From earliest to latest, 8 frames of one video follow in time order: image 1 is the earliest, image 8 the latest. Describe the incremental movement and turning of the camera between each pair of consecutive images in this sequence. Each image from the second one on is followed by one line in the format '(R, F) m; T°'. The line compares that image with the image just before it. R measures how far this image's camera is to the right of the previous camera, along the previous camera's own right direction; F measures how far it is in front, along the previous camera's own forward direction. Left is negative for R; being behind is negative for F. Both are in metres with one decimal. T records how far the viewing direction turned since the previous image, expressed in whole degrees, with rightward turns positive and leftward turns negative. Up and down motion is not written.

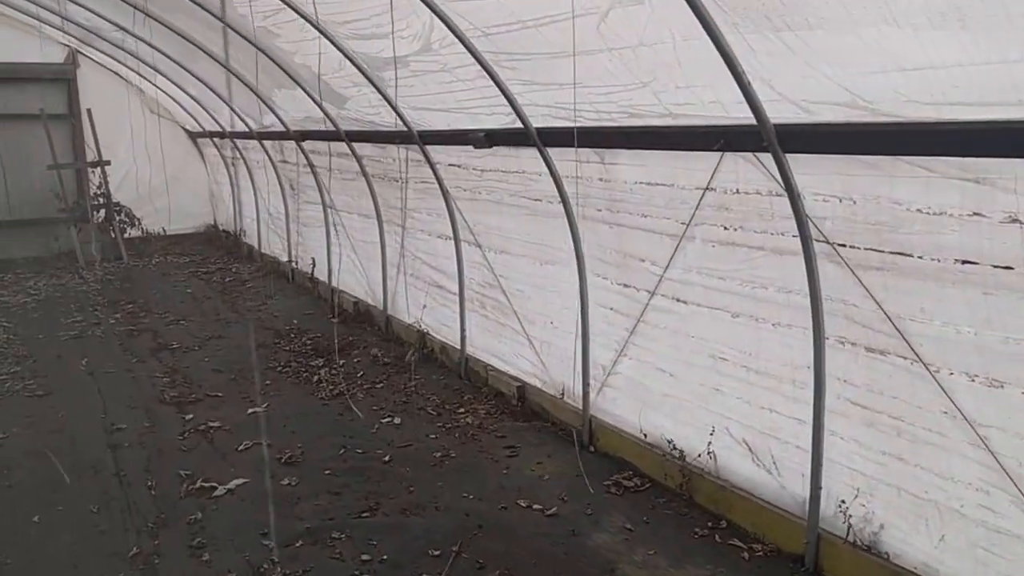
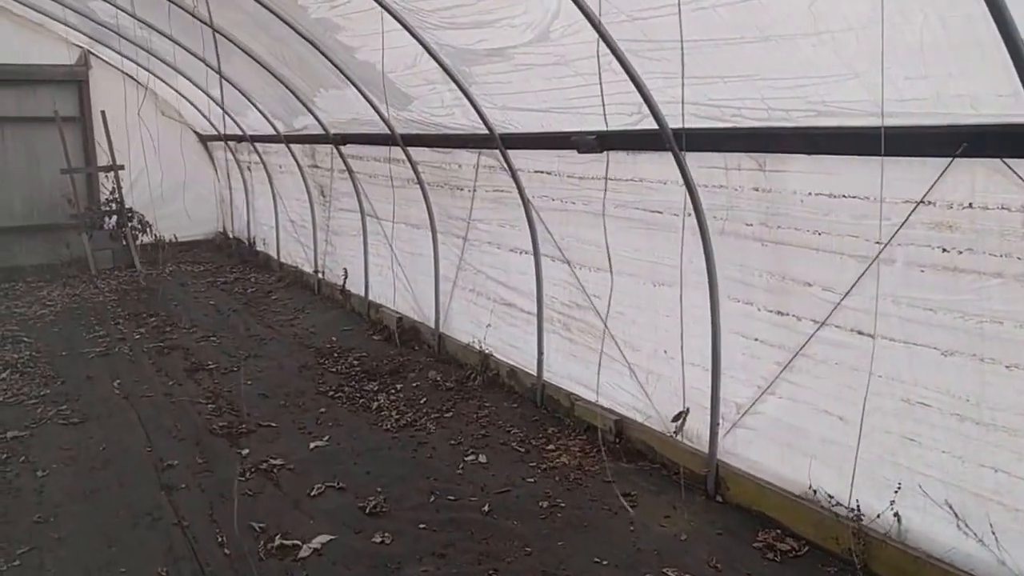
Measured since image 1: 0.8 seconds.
(-0.5, +0.6) m; +1°
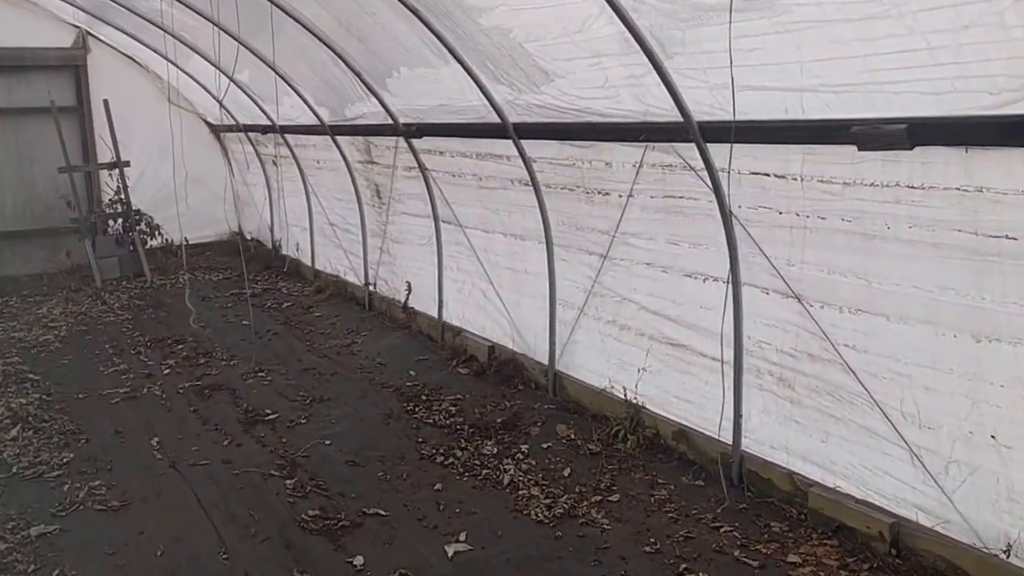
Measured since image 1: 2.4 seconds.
(-0.8, +1.2) m; +1°
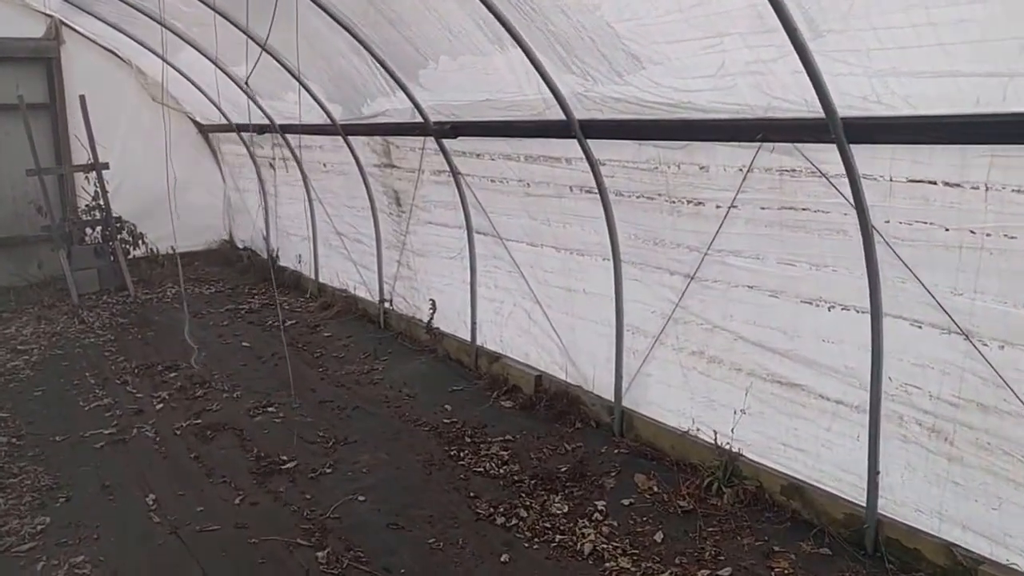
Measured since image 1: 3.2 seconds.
(-0.4, +0.7) m; +2°
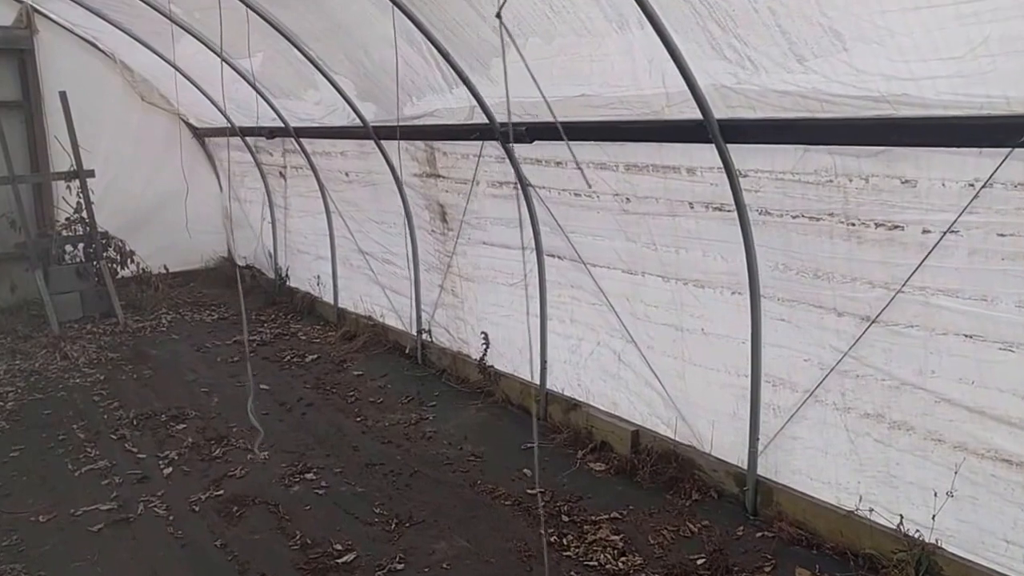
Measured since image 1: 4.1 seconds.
(-0.5, +0.8) m; +2°
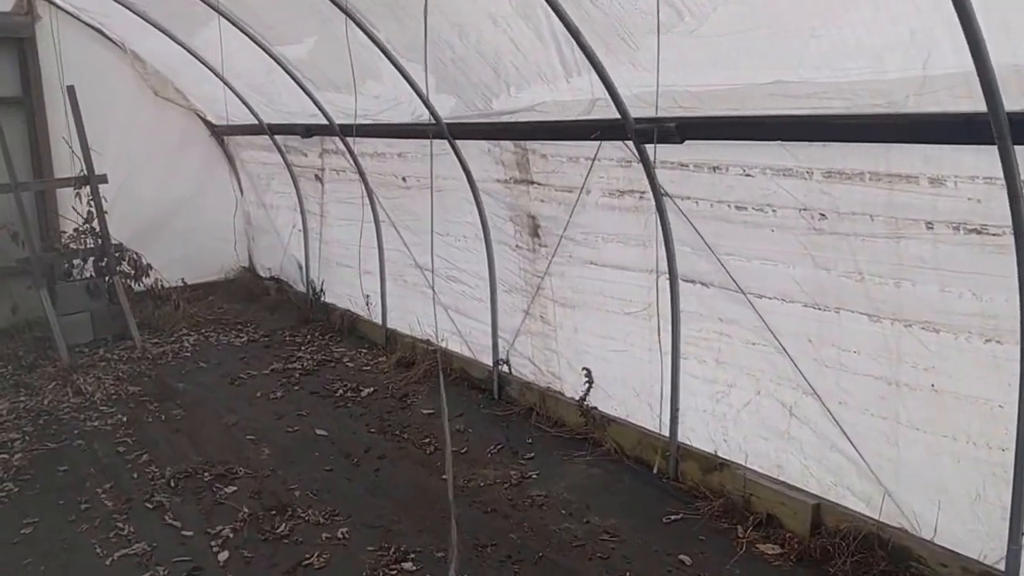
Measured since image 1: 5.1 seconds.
(-0.5, +0.8) m; +1°
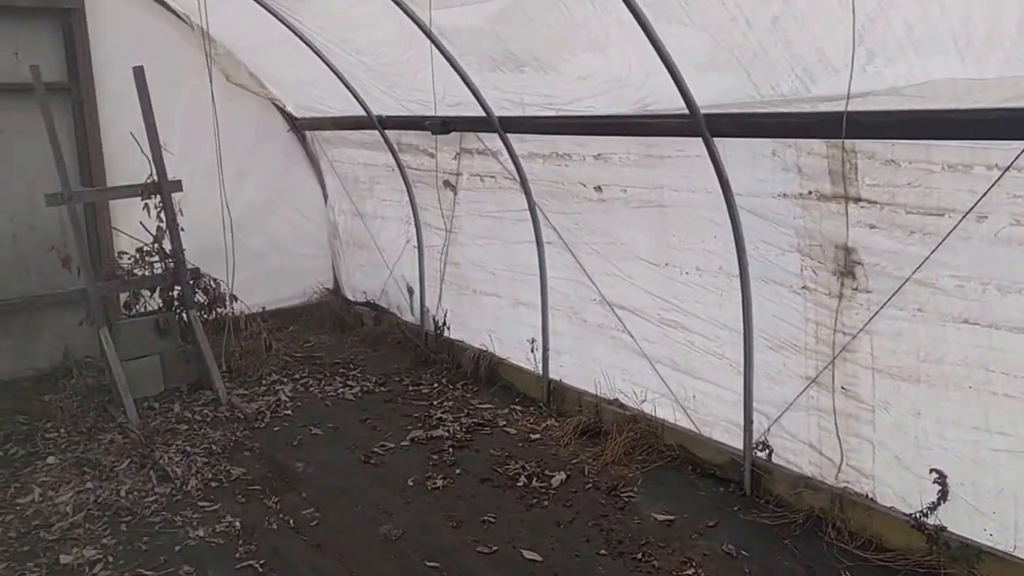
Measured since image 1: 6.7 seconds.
(-0.9, +1.3) m; 0°
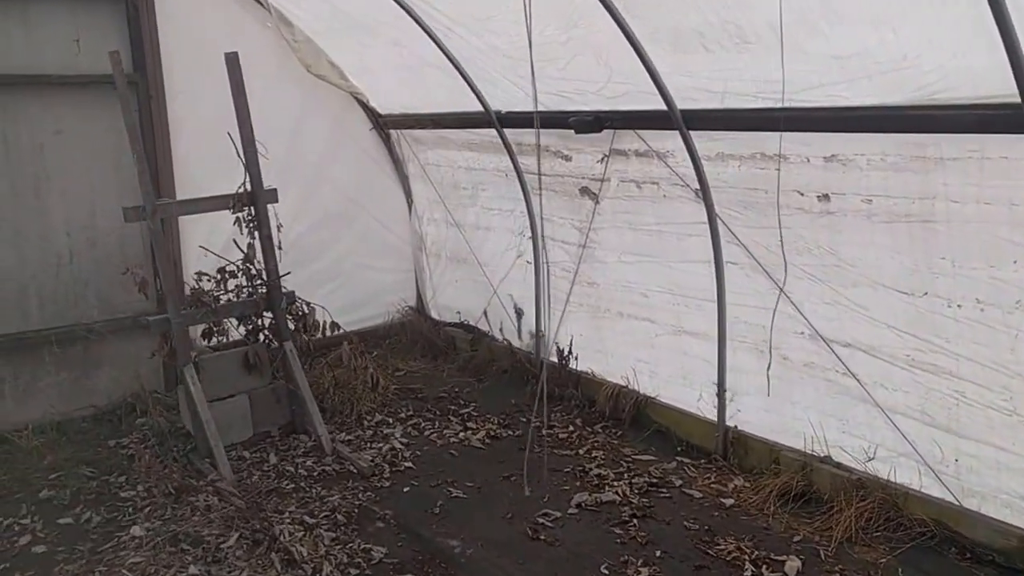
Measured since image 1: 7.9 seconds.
(-0.7, +0.8) m; 0°
